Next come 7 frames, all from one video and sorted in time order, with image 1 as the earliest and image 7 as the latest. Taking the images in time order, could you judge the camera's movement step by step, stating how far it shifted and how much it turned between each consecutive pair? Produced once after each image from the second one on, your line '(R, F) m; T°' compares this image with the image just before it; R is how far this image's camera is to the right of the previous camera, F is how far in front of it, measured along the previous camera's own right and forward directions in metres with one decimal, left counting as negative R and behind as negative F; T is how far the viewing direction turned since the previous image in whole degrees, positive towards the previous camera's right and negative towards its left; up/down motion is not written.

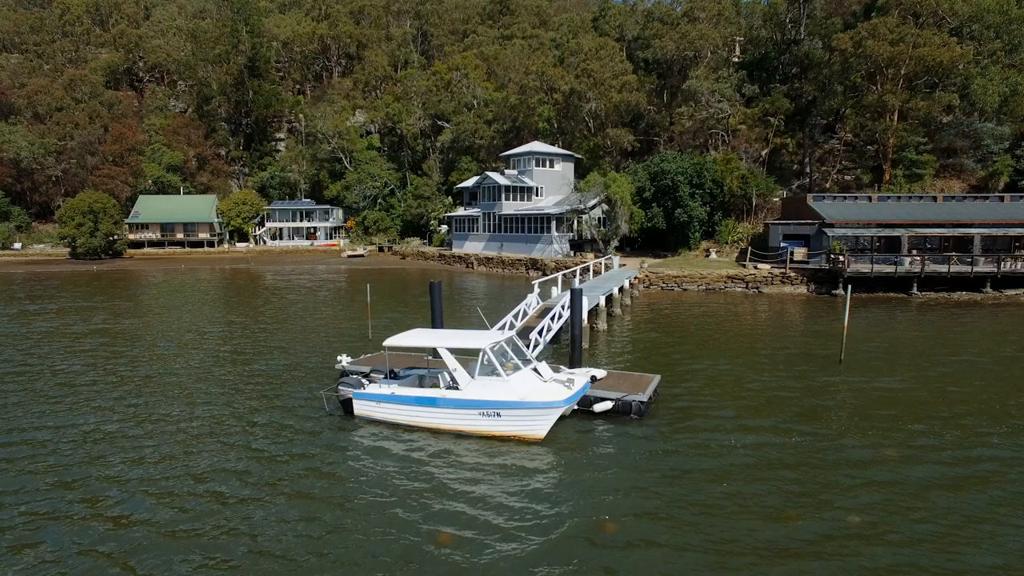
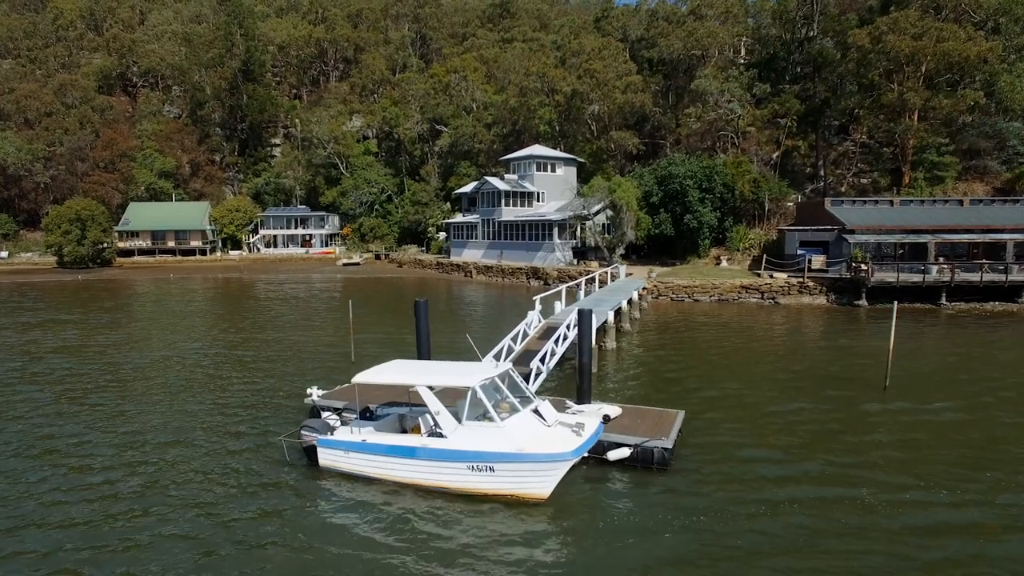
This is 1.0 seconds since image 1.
(+0.1, +2.1) m; 0°
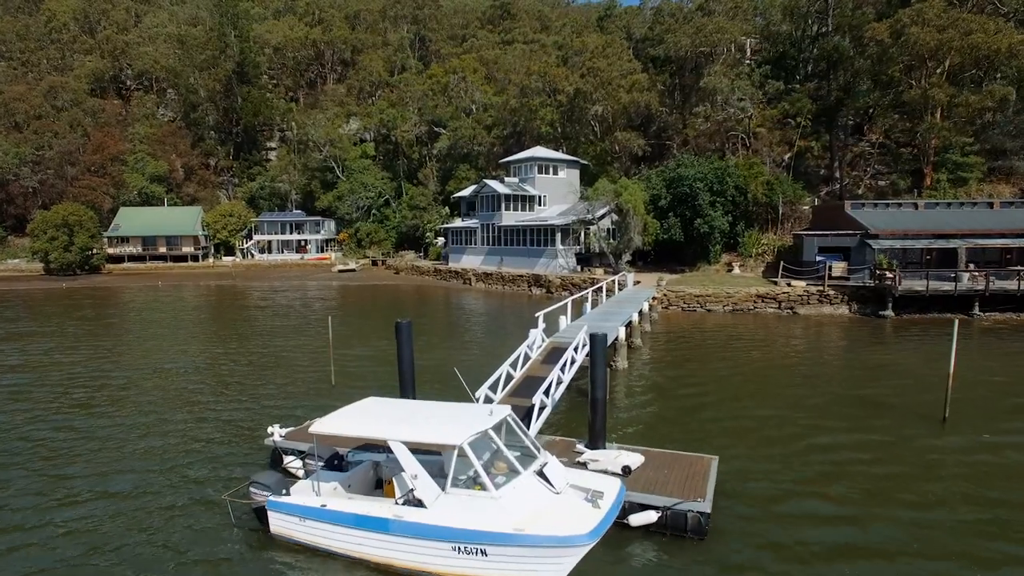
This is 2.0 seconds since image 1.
(0.0, +2.0) m; 0°
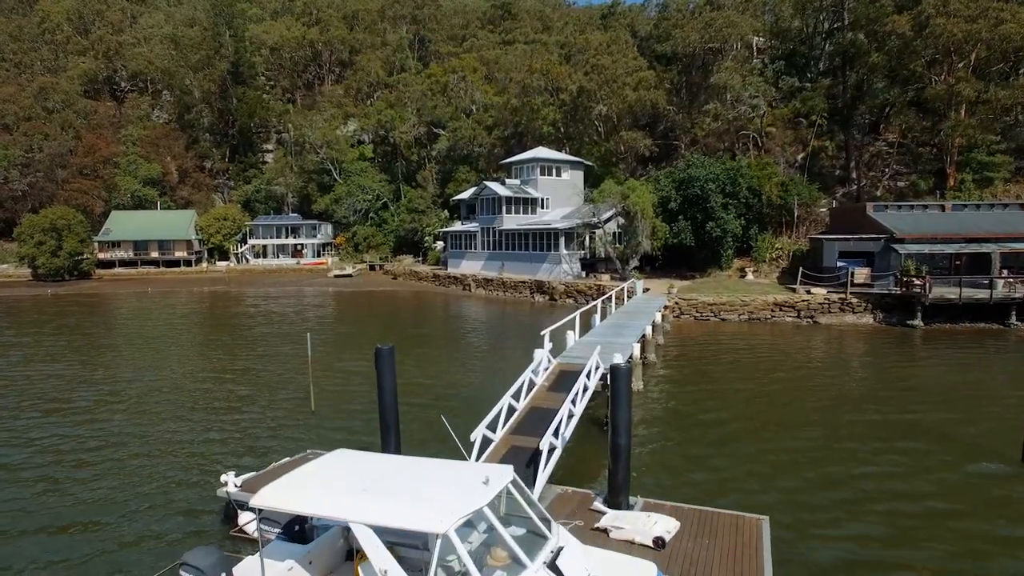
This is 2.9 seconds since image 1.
(0.0, +1.8) m; 0°
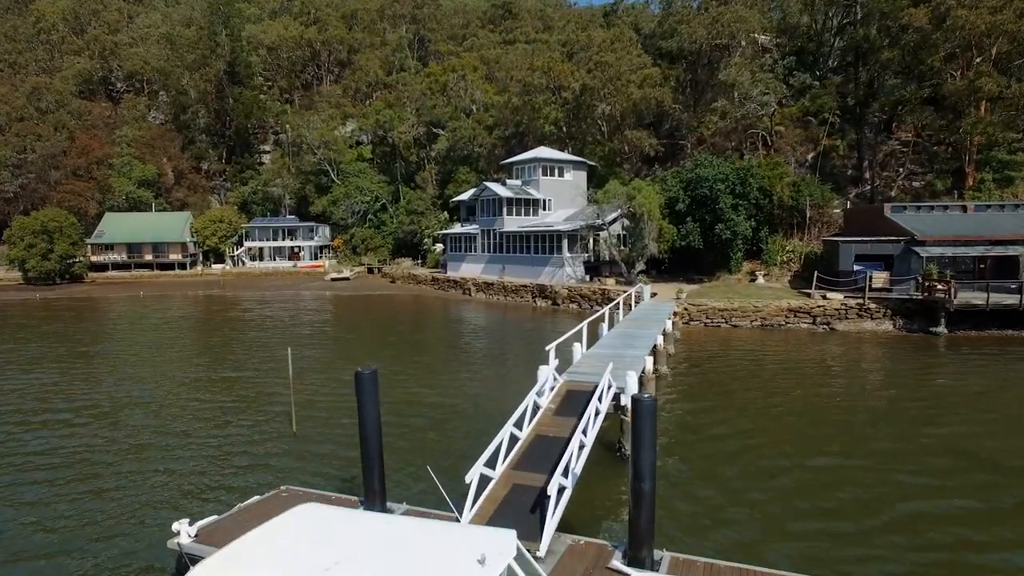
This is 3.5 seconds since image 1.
(0.0, +1.3) m; 0°
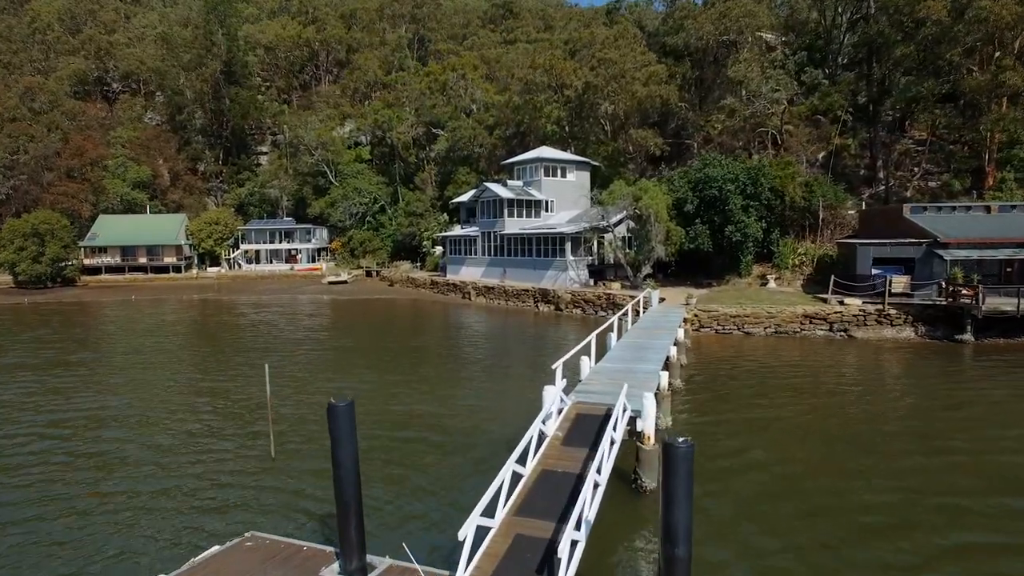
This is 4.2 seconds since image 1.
(0.0, +1.3) m; 0°
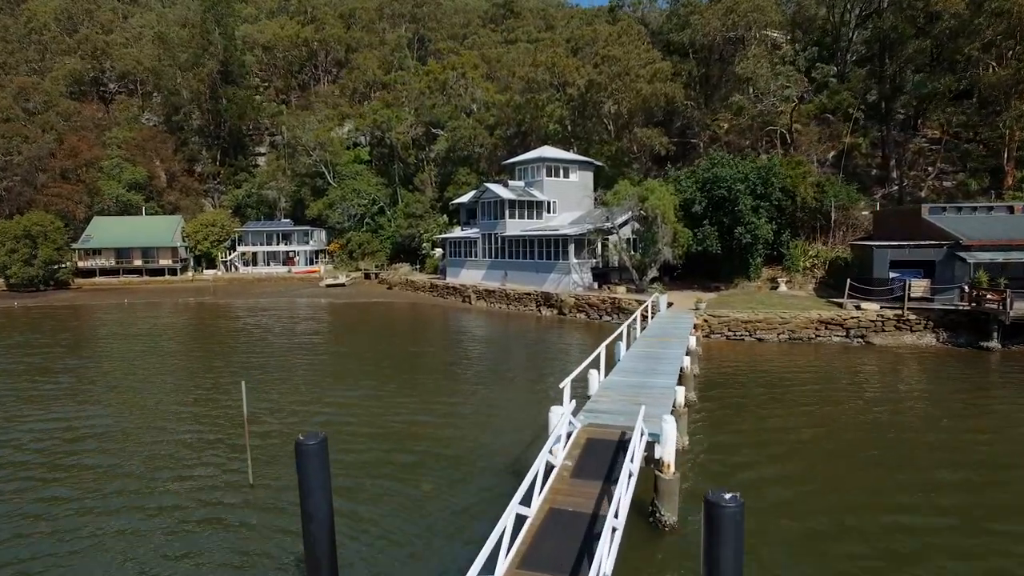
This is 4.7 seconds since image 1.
(0.0, +1.1) m; 0°
